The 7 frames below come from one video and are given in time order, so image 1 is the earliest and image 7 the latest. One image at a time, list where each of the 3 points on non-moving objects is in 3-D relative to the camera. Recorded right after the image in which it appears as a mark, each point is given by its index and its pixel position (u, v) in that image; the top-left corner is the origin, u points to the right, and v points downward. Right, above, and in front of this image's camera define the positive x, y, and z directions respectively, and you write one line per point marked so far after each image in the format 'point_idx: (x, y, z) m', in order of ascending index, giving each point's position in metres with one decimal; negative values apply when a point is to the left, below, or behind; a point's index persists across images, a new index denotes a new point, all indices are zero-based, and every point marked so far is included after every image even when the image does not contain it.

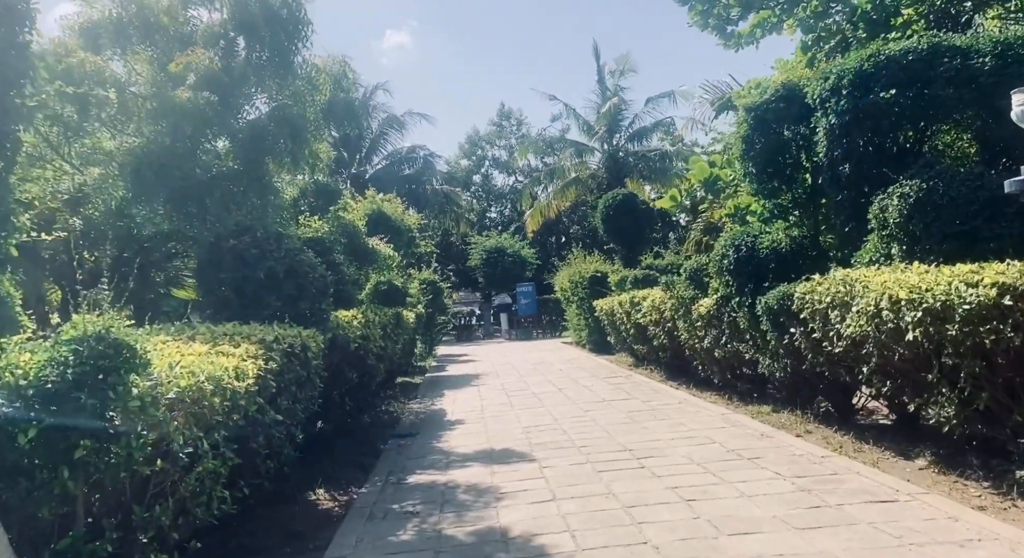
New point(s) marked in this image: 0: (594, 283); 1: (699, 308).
0: (+2.1, -0.1, +17.4) m
1: (+2.3, -0.4, +8.7) m
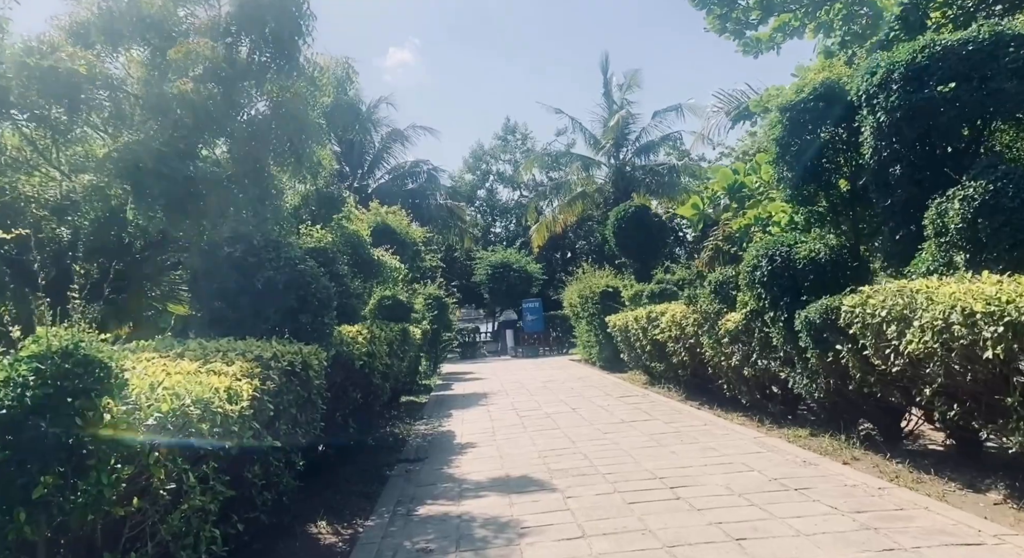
0: (+2.3, -0.4, +16.8) m
1: (+2.5, -0.5, +8.2) m
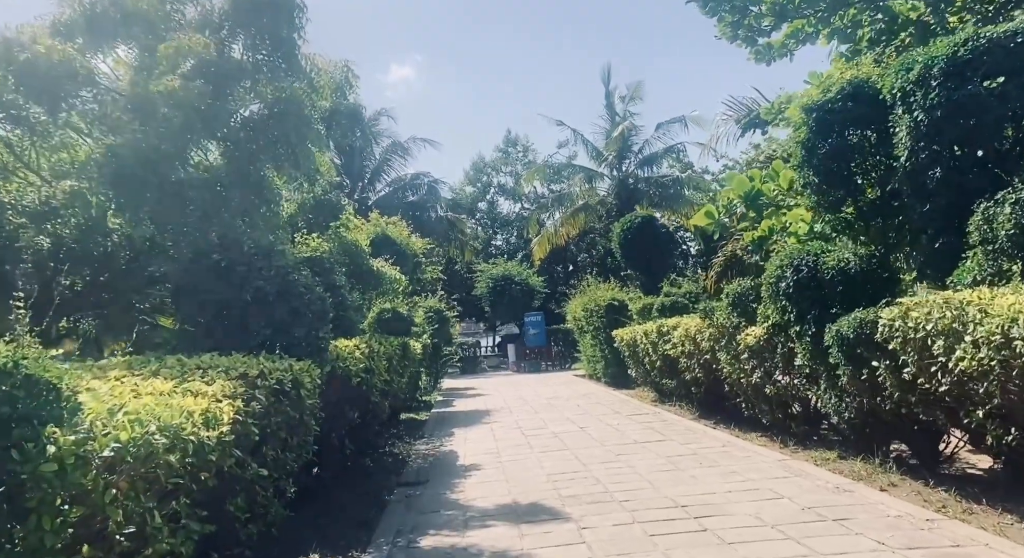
0: (+2.4, -0.7, +16.4) m
1: (+2.6, -0.6, +7.8) m
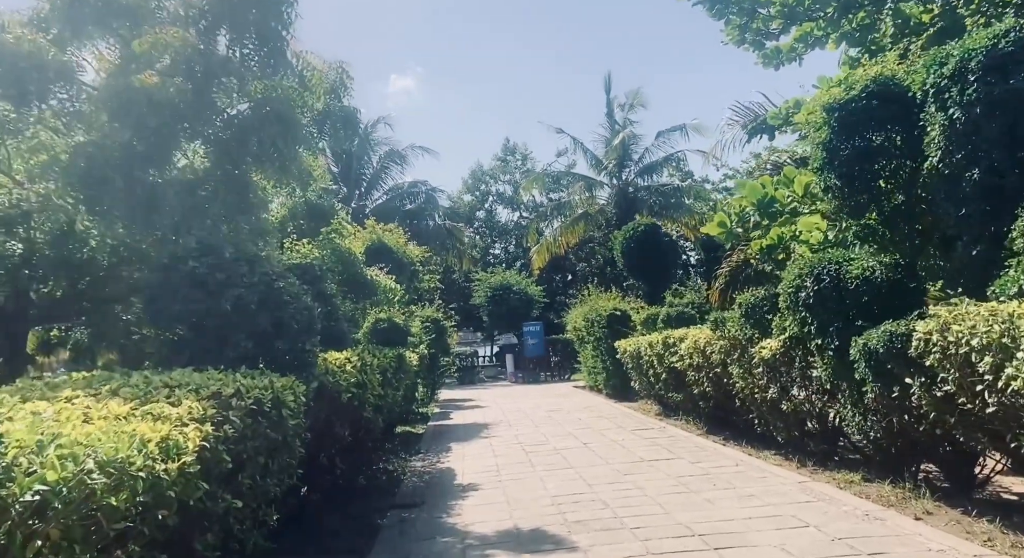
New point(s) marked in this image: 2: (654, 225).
0: (+2.3, -1.0, +16.0) m
1: (+2.6, -0.7, +7.3) m
2: (+3.9, +1.5, +19.0) m
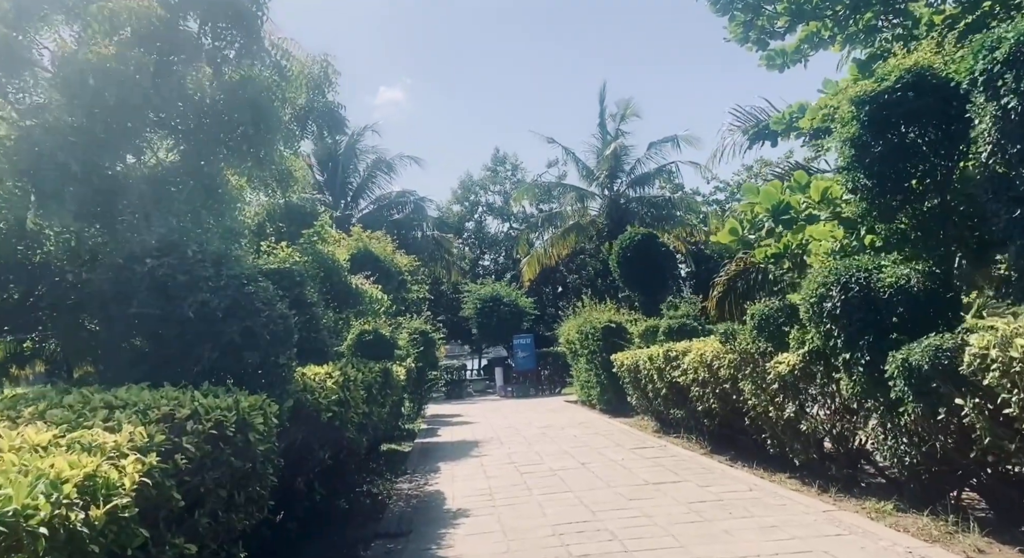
0: (+2.1, -1.2, +15.4) m
1: (+2.6, -0.8, +6.8) m
2: (+3.7, +1.2, +18.5) m
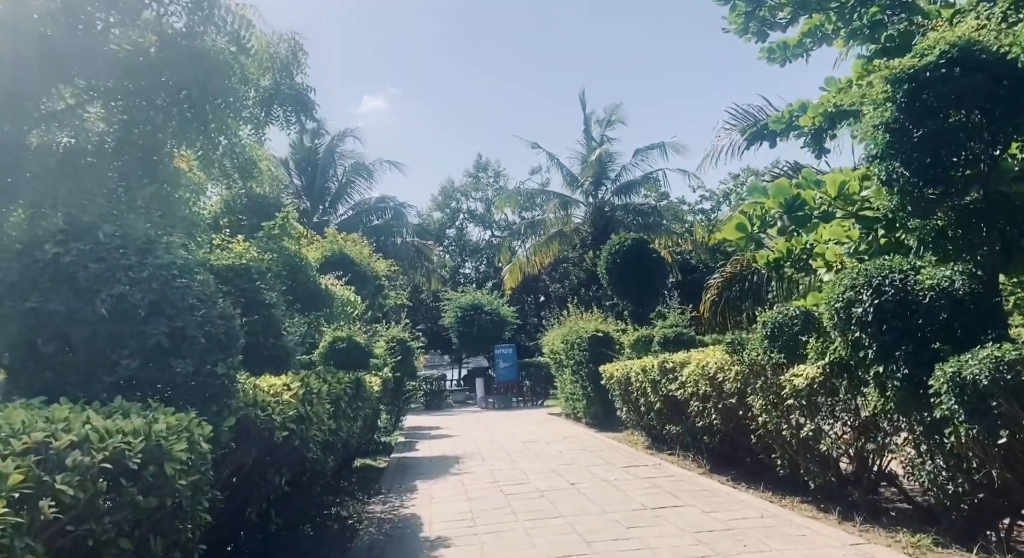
0: (+1.8, -1.4, +14.7) m
1: (+2.4, -0.9, +6.1) m
2: (+3.2, +1.0, +17.9) m
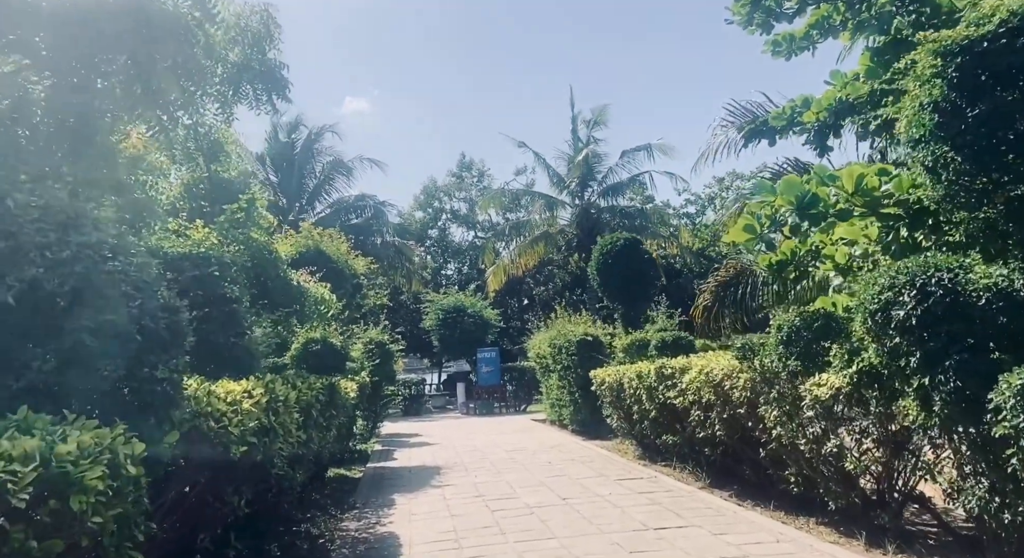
0: (+1.5, -1.4, +14.1) m
1: (+2.4, -0.9, +5.6) m
2: (+2.9, +0.9, +17.3) m
